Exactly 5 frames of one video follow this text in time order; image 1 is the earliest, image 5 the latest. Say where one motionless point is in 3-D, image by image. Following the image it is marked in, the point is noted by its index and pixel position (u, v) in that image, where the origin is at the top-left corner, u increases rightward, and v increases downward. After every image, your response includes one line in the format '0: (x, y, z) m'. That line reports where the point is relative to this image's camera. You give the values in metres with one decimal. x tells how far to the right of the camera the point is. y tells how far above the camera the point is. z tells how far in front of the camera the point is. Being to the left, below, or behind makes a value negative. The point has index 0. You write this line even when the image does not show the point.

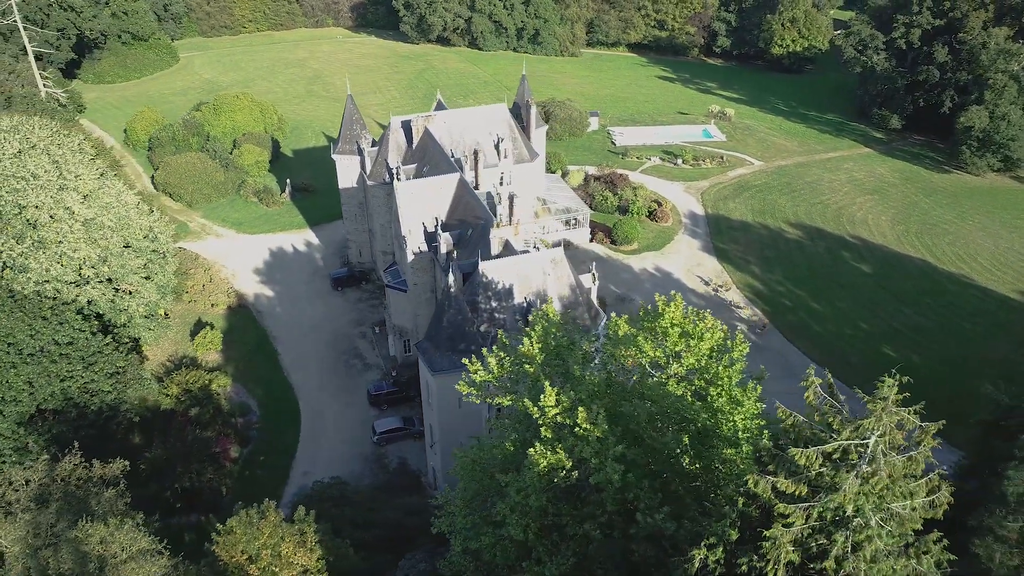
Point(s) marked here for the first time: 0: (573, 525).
0: (+1.6, -5.8, +18.8) m
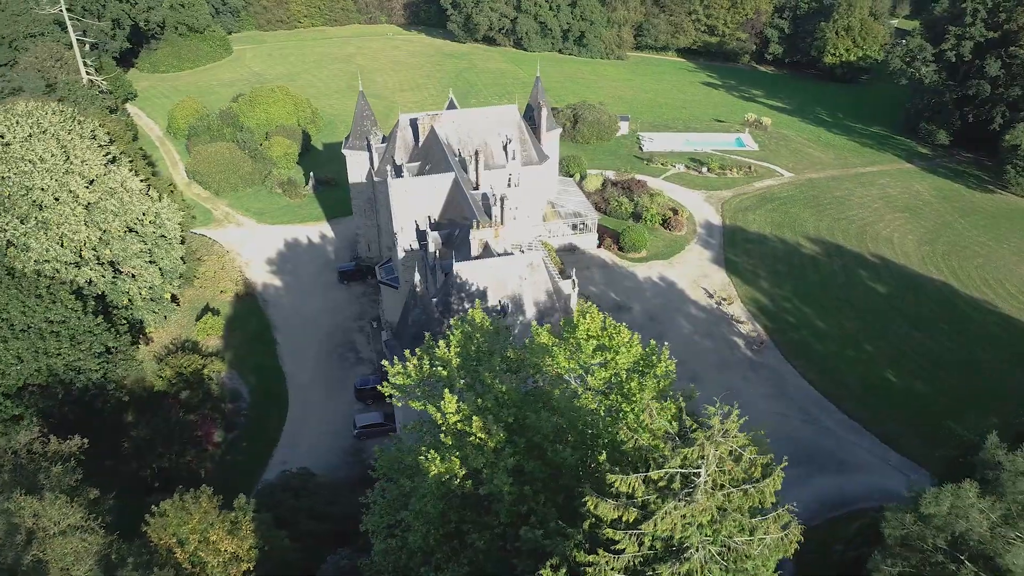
0: (-1.0, -6.0, +18.5) m
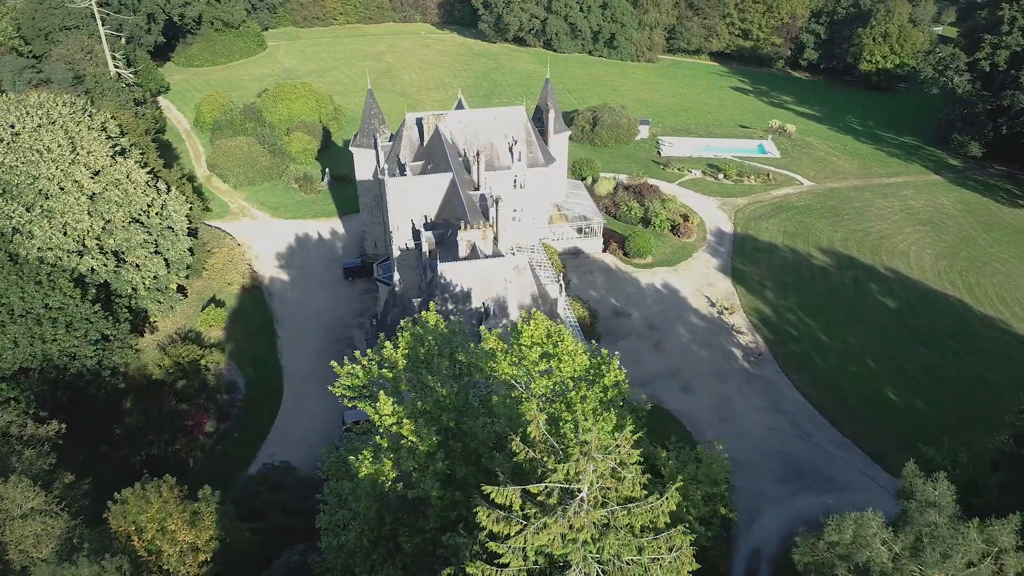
0: (-2.6, -6.0, +18.5) m
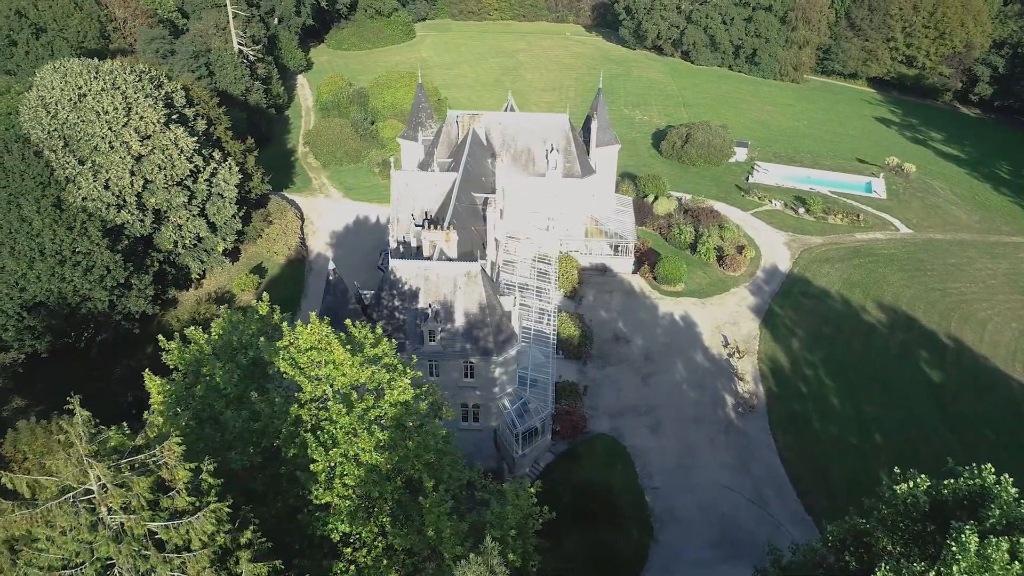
0: (-8.8, -5.6, +19.0) m
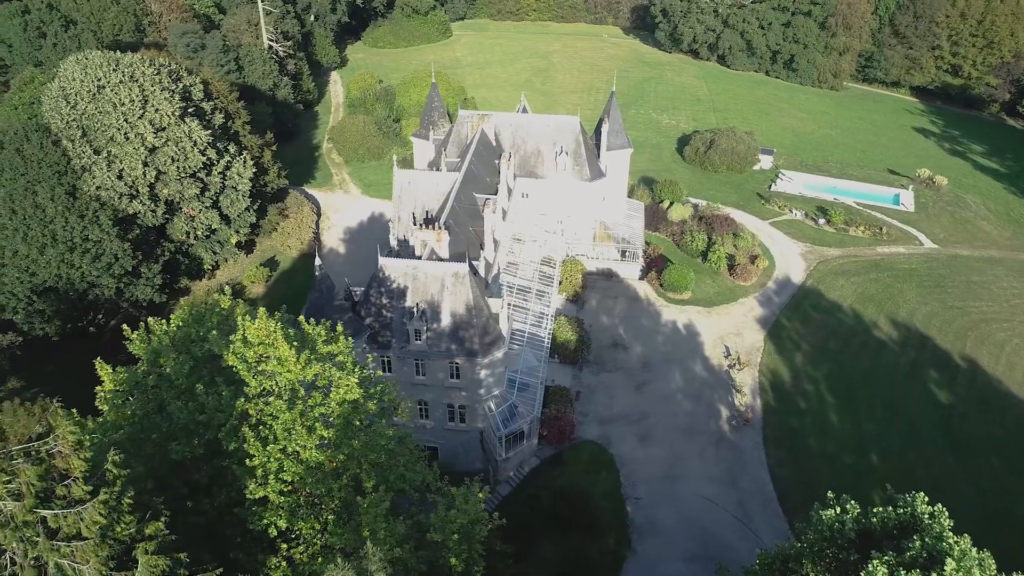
0: (-10.3, -5.3, +19.4) m
